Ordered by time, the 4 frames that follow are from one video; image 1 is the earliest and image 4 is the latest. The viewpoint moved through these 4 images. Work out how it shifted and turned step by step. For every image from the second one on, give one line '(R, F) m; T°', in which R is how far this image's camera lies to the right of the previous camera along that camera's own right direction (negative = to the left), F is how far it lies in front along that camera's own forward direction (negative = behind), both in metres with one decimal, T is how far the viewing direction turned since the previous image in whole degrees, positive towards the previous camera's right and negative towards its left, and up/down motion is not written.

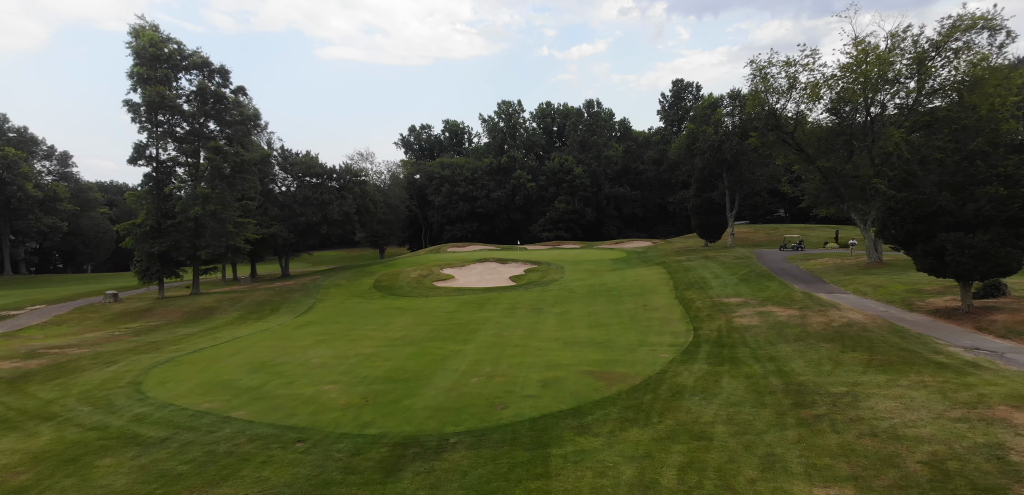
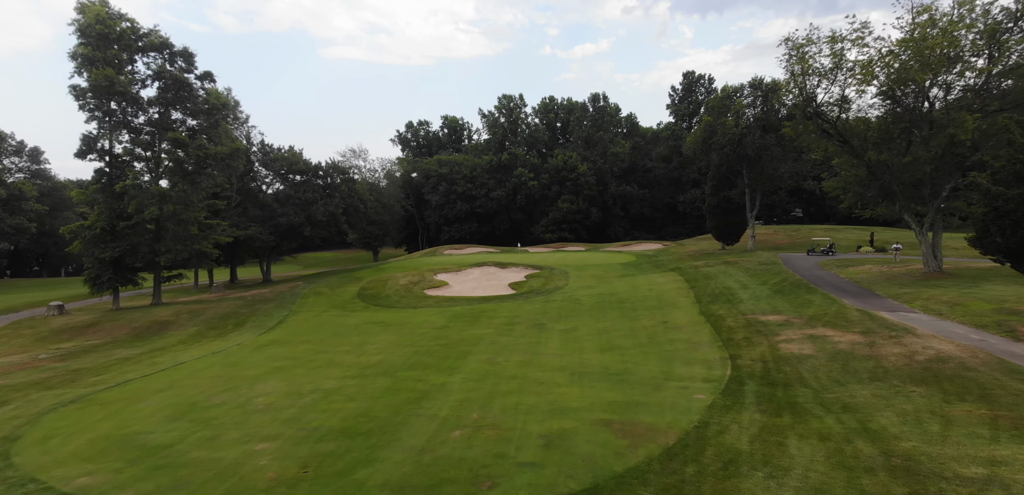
(+0.2, +3.0) m; 0°
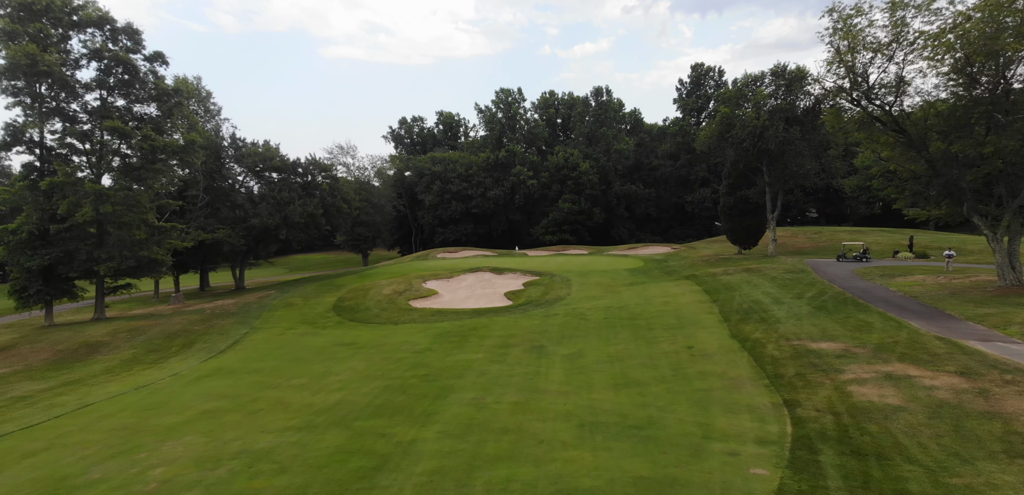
(+0.2, +3.1) m; 0°
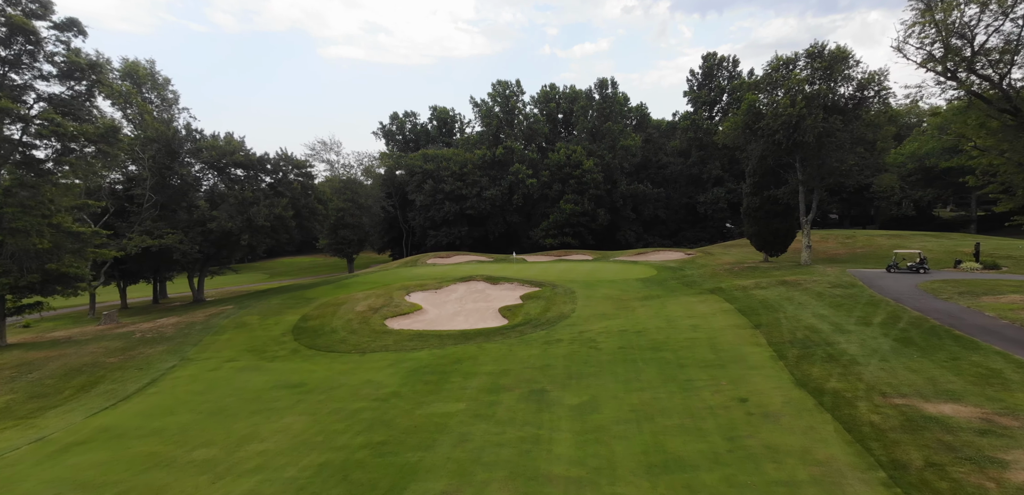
(+0.2, +3.9) m; 0°
